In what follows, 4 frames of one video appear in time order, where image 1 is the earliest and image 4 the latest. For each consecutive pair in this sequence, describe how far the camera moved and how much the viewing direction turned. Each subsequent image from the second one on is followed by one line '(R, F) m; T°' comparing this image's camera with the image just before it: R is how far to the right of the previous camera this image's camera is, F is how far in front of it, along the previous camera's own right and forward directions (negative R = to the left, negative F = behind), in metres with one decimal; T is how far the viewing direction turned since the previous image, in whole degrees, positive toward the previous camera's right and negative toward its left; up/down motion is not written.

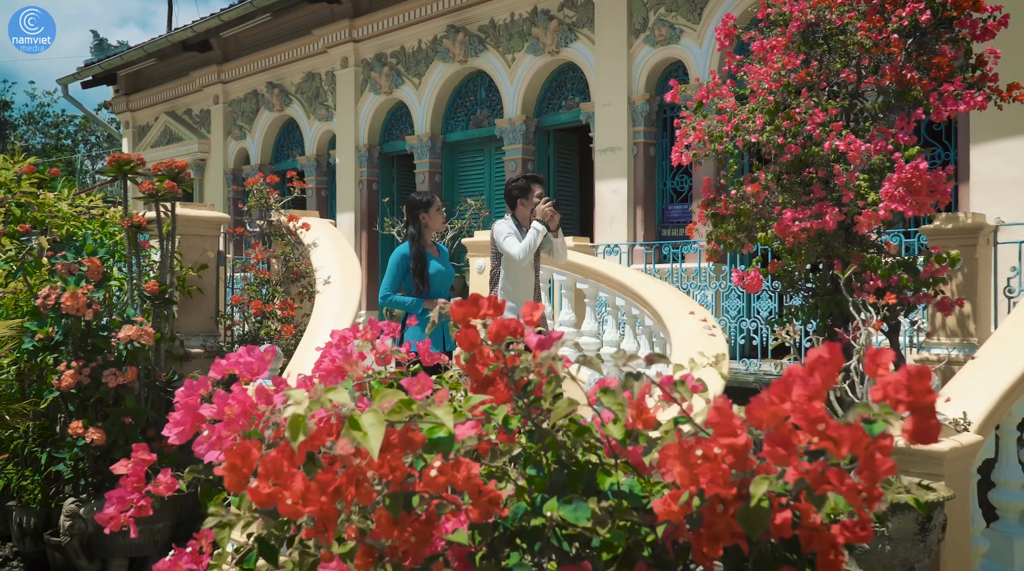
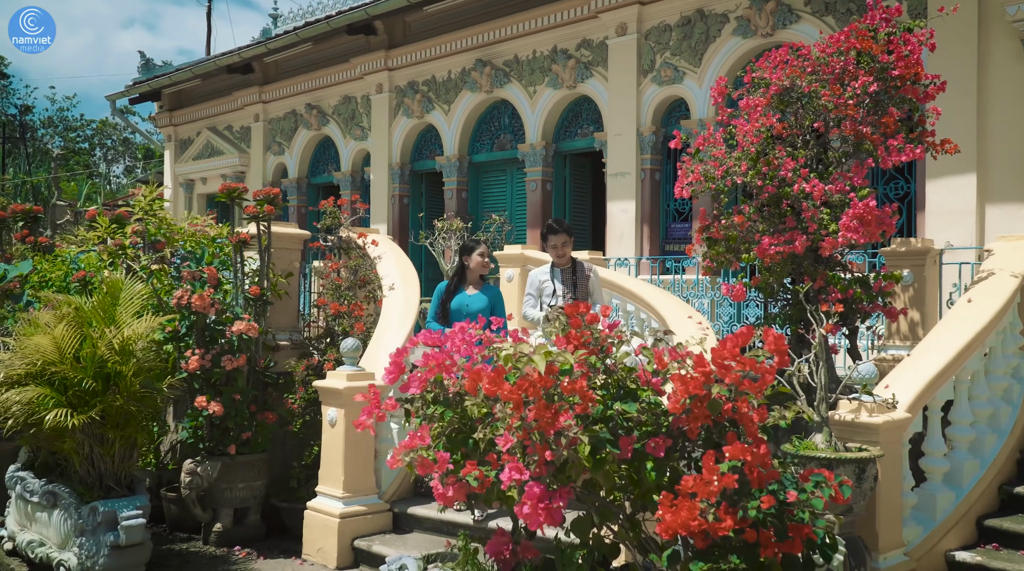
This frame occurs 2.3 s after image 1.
(-0.2, -1.4) m; 0°
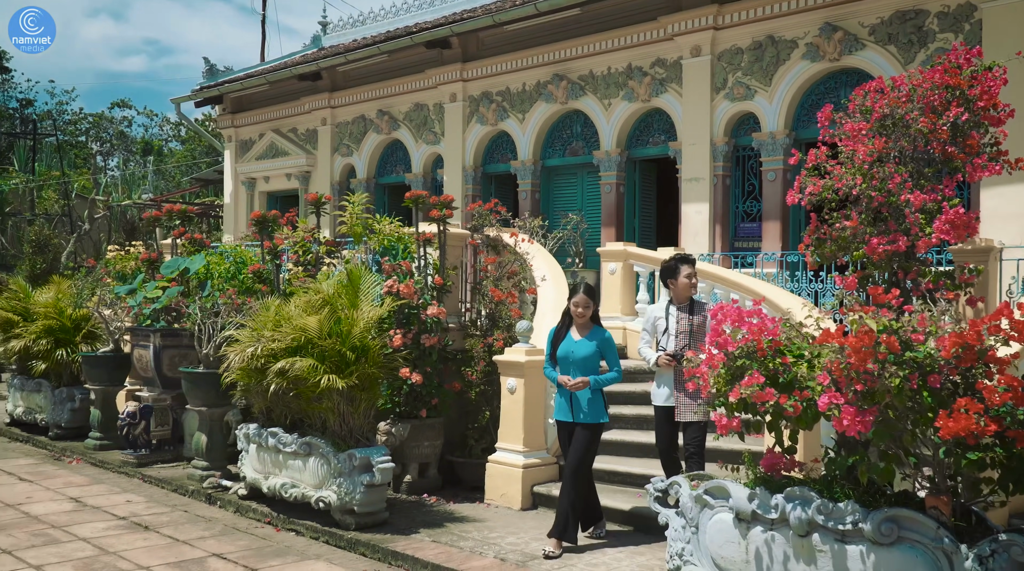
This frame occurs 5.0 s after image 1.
(-1.4, -1.3) m; +2°
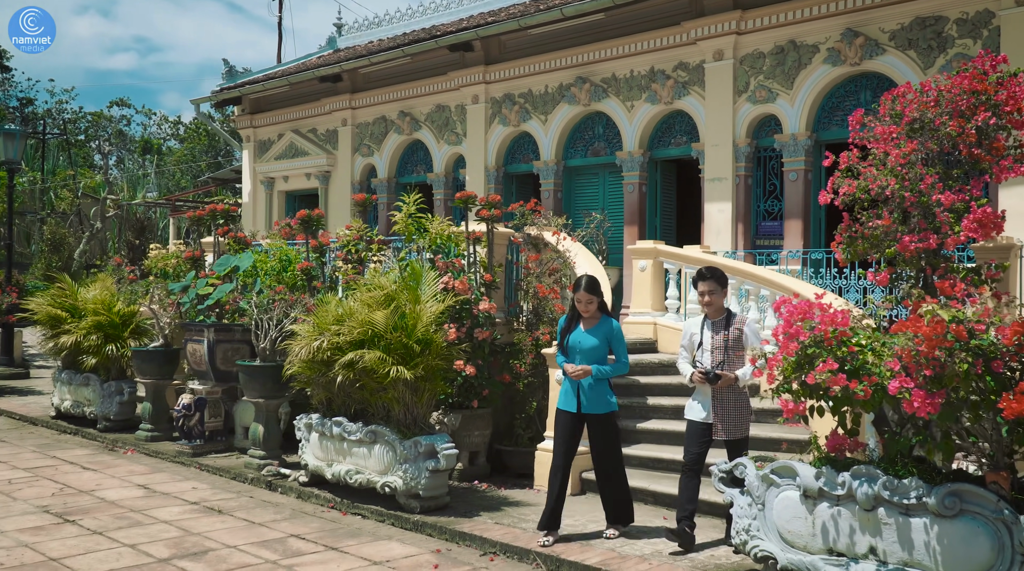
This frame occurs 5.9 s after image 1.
(-0.5, -0.4) m; +1°
